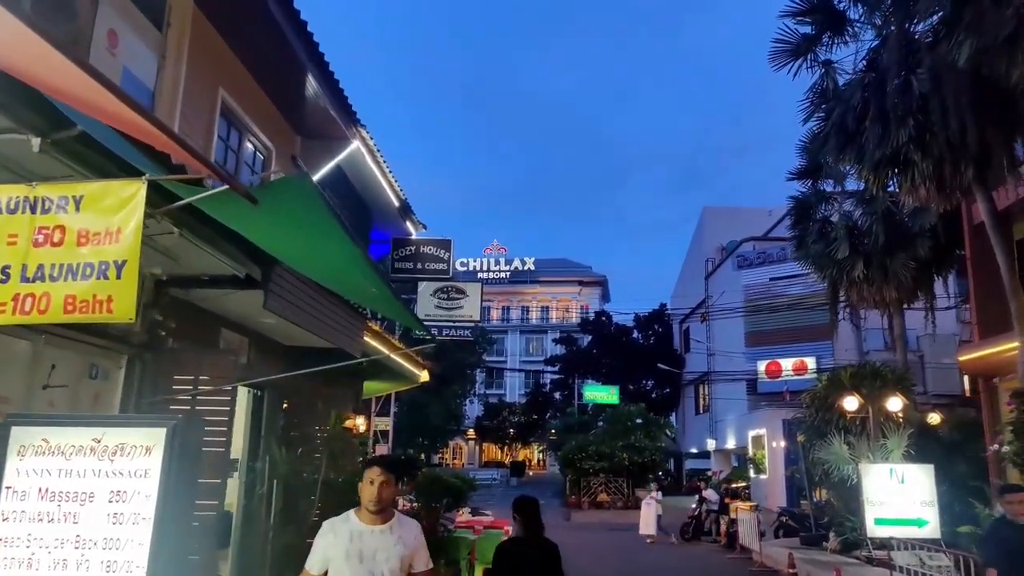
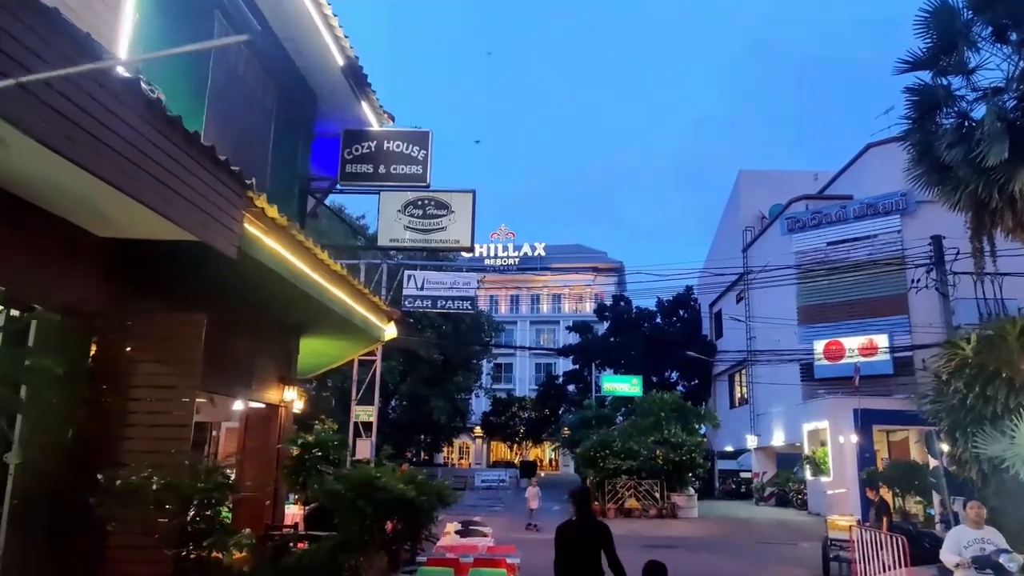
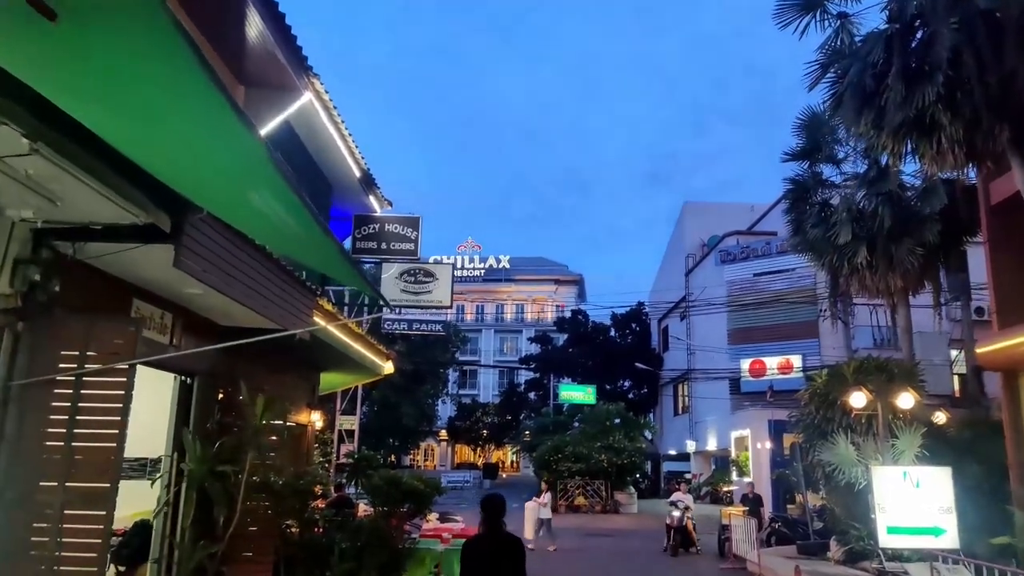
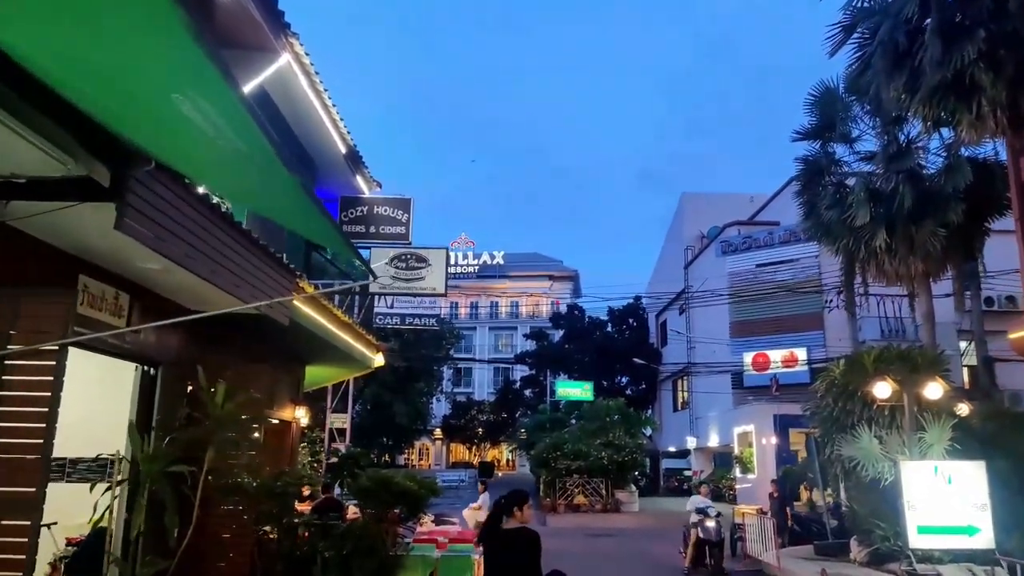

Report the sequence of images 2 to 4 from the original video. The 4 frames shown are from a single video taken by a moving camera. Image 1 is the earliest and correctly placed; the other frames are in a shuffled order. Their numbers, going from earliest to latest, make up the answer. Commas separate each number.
3, 4, 2
